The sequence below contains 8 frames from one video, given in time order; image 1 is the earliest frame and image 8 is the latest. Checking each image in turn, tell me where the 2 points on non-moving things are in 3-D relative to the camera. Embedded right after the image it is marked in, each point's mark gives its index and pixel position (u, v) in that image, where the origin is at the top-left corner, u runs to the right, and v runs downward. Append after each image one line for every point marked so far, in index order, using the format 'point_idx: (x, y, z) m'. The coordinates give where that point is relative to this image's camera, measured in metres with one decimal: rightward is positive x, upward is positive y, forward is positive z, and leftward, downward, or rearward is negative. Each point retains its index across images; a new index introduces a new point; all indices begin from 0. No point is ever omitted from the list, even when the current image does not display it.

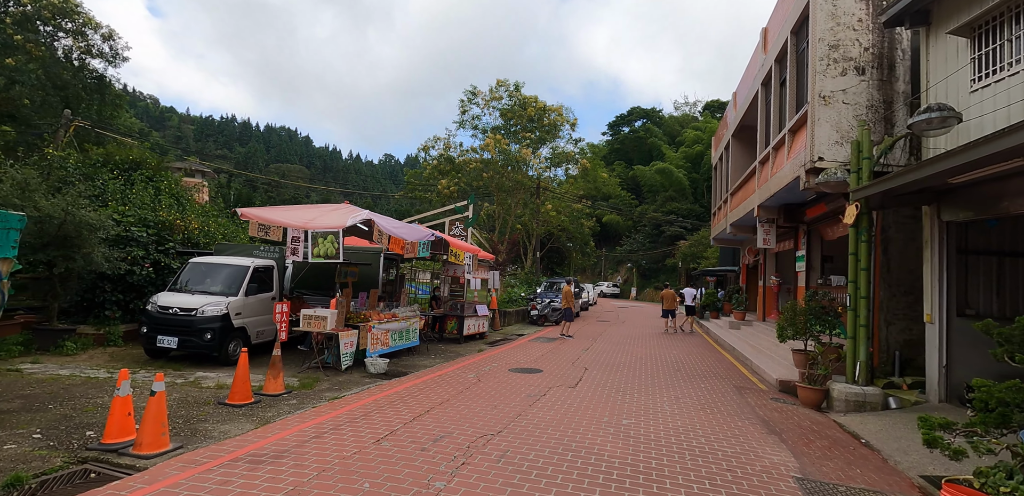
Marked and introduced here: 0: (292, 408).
0: (-2.7, -2.0, +6.1) m
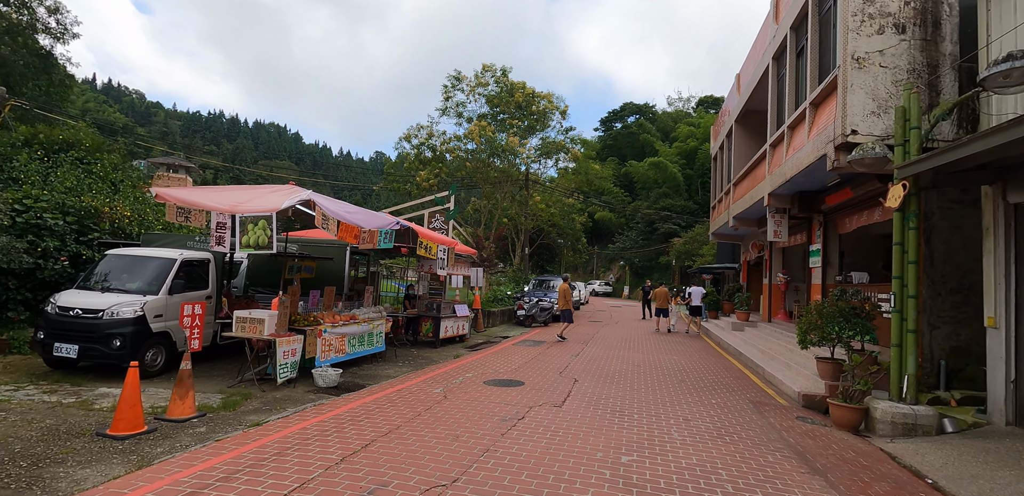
0: (-3.0, -1.8, +4.7) m
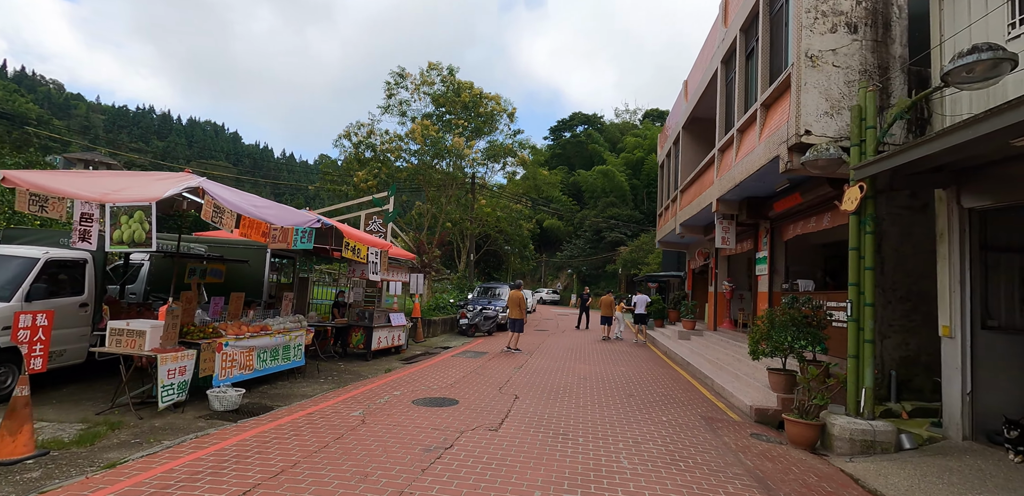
0: (-3.6, -1.8, +3.6) m
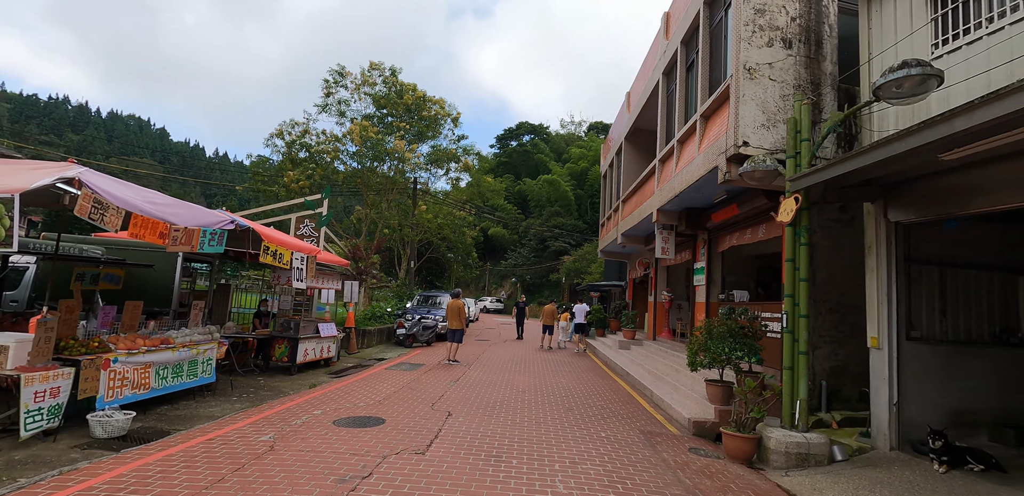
0: (-4.1, -1.8, +2.8) m
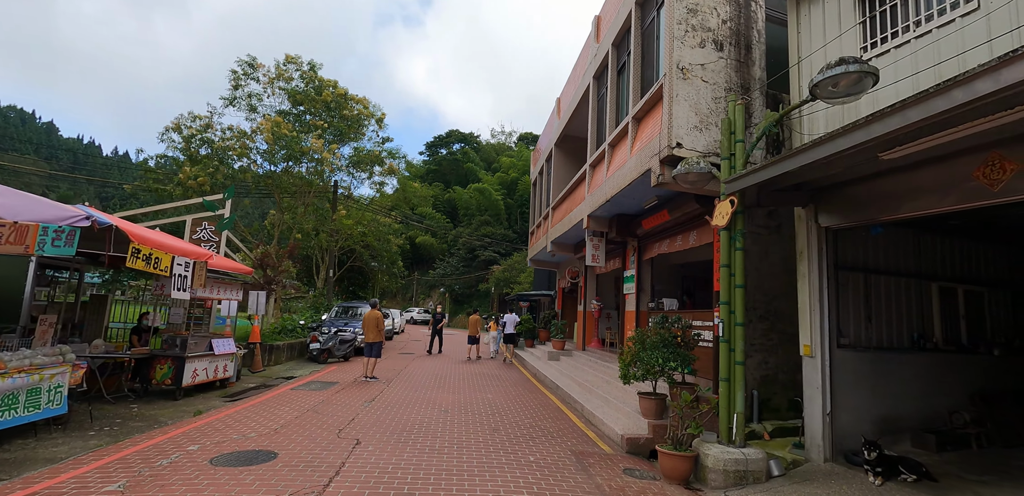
0: (-4.5, -1.7, +1.5) m
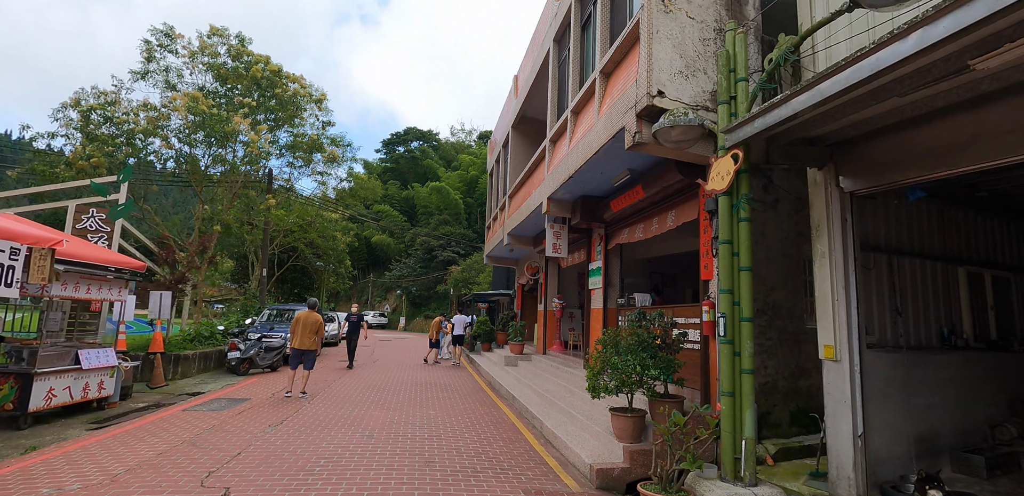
0: (-4.8, -1.4, -0.3) m
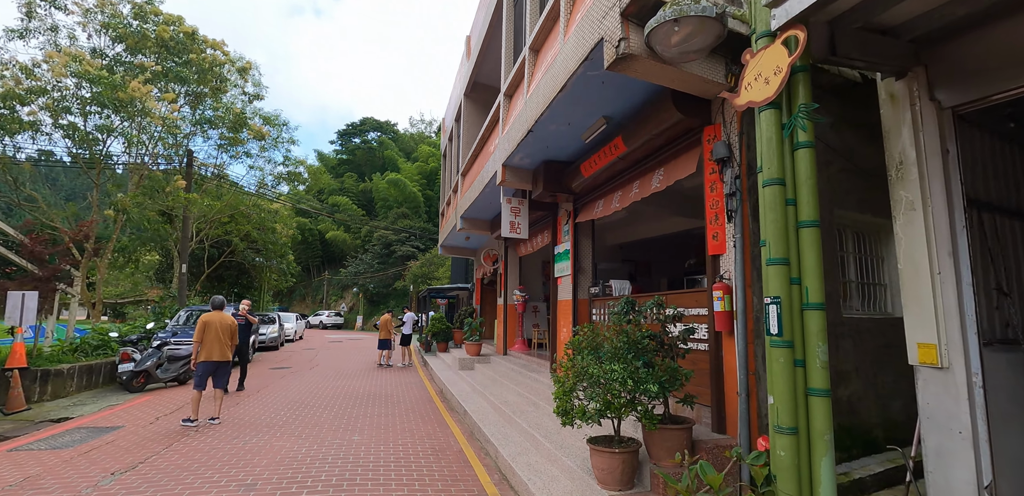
0: (-4.8, -1.3, -2.3) m
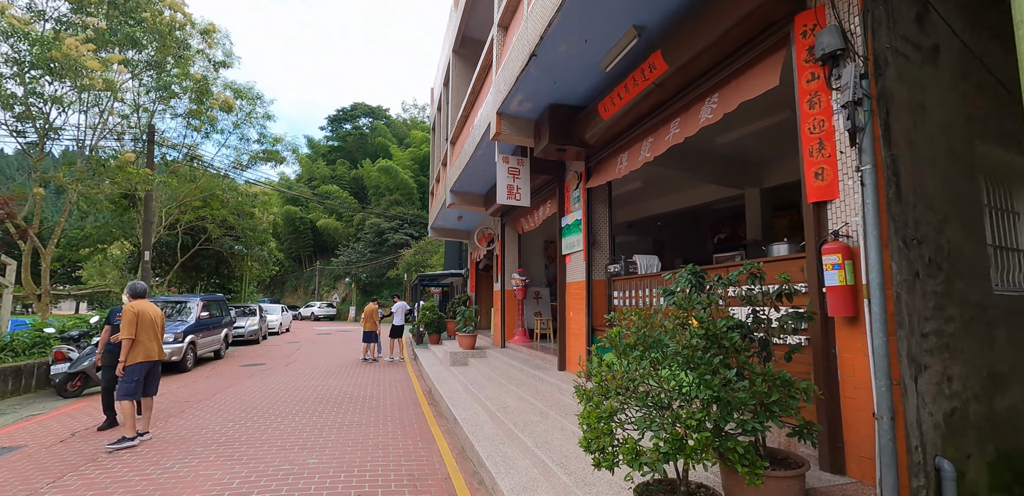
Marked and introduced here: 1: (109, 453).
0: (-4.8, -1.2, -3.7) m
1: (-4.0, -2.0, +4.9) m
